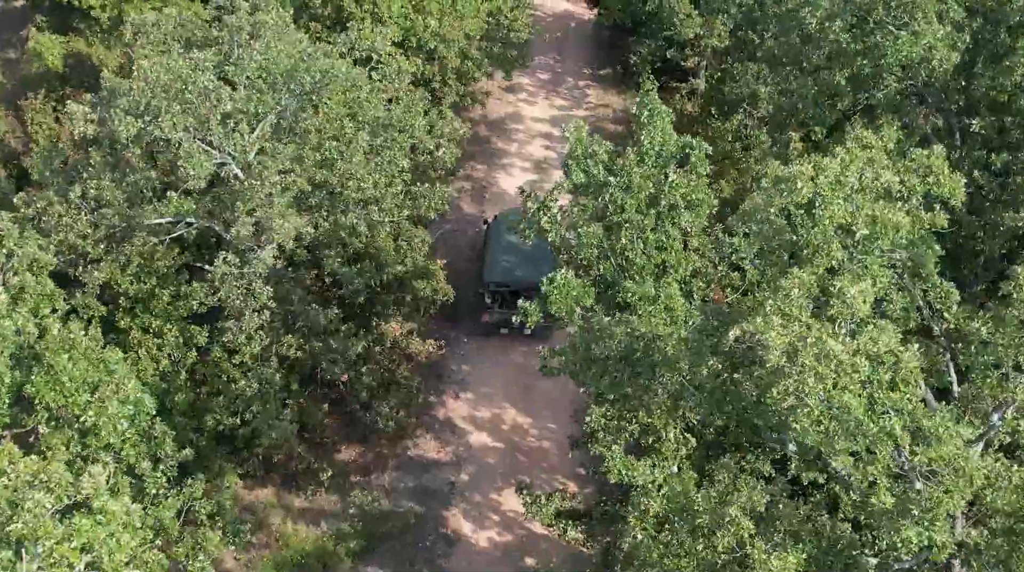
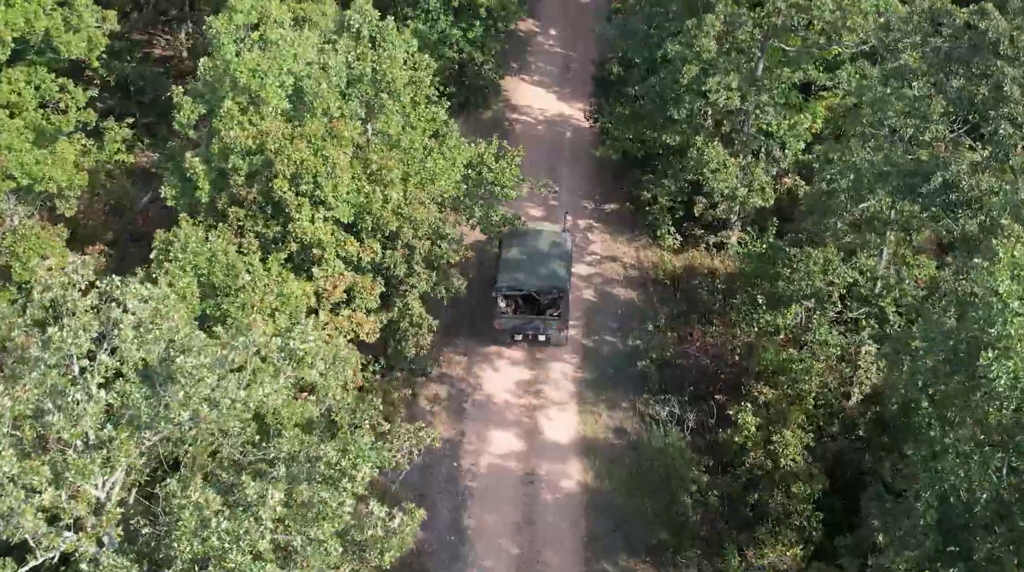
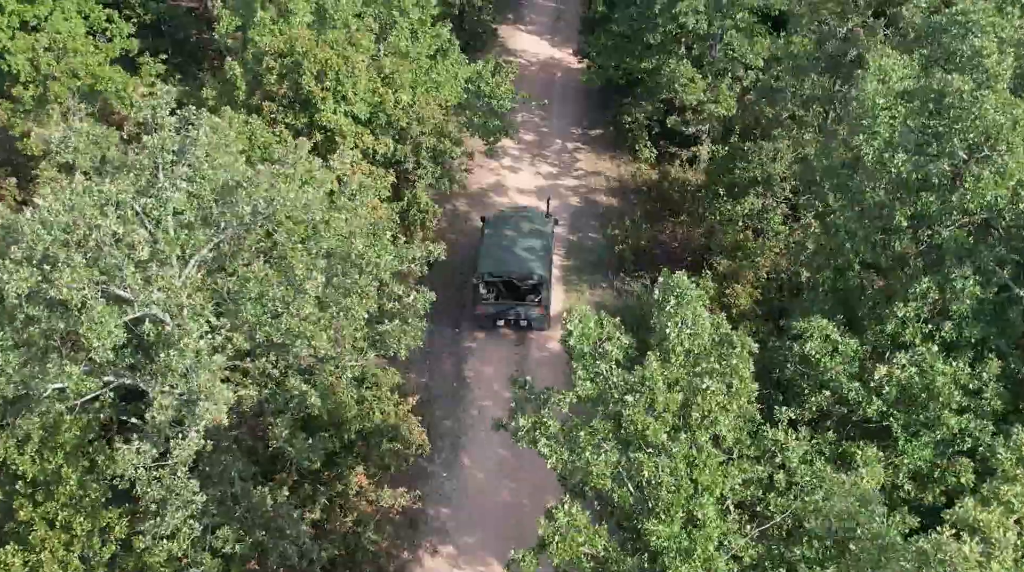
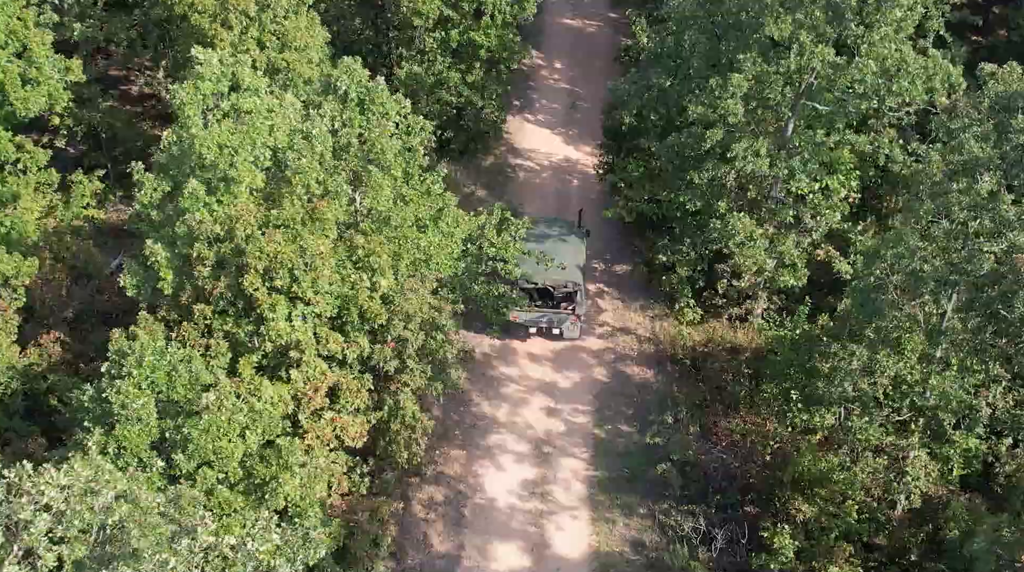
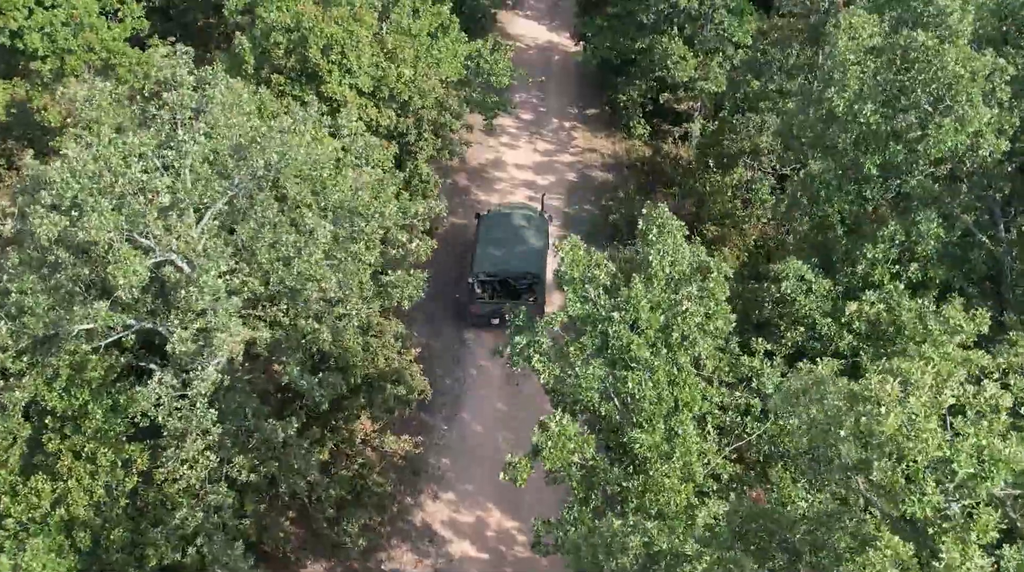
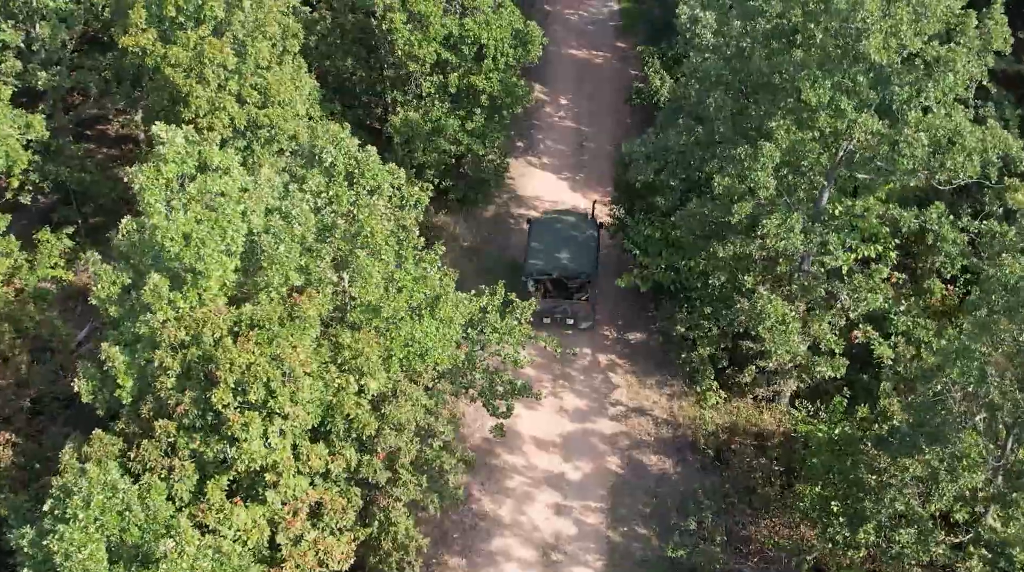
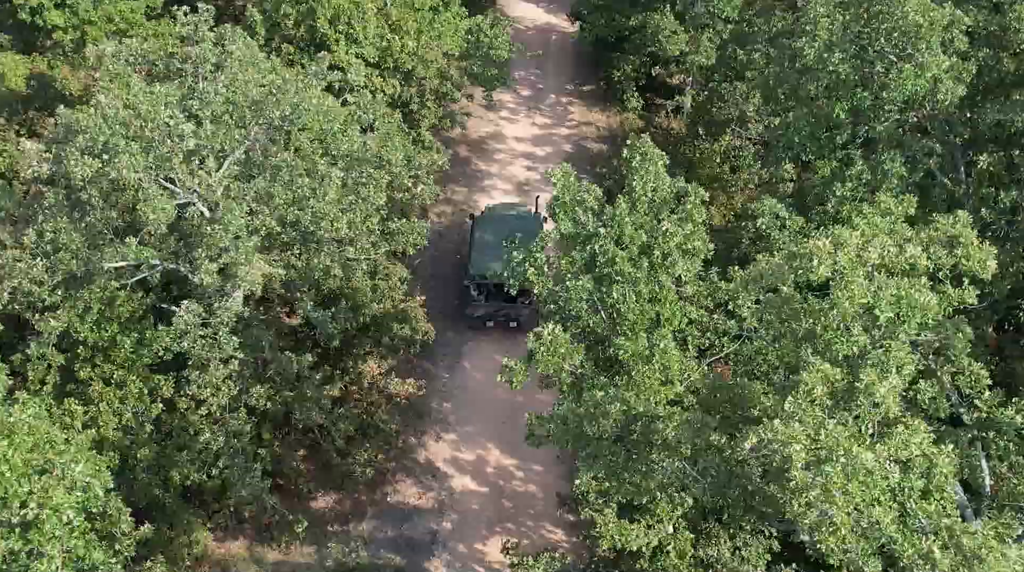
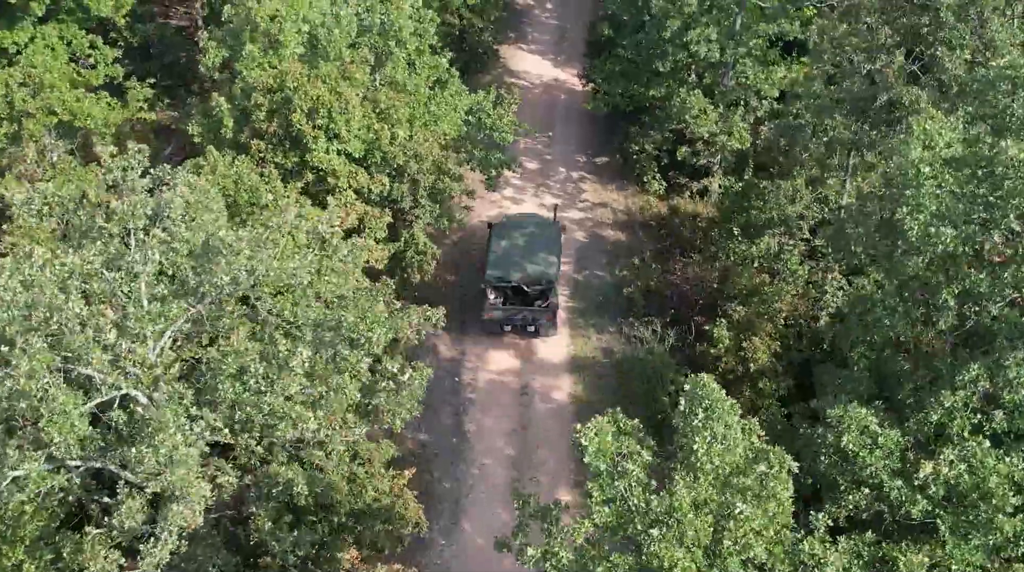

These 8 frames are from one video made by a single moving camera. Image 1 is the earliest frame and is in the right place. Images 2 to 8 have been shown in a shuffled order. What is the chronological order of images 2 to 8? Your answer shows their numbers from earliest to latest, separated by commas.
7, 5, 3, 8, 2, 4, 6
